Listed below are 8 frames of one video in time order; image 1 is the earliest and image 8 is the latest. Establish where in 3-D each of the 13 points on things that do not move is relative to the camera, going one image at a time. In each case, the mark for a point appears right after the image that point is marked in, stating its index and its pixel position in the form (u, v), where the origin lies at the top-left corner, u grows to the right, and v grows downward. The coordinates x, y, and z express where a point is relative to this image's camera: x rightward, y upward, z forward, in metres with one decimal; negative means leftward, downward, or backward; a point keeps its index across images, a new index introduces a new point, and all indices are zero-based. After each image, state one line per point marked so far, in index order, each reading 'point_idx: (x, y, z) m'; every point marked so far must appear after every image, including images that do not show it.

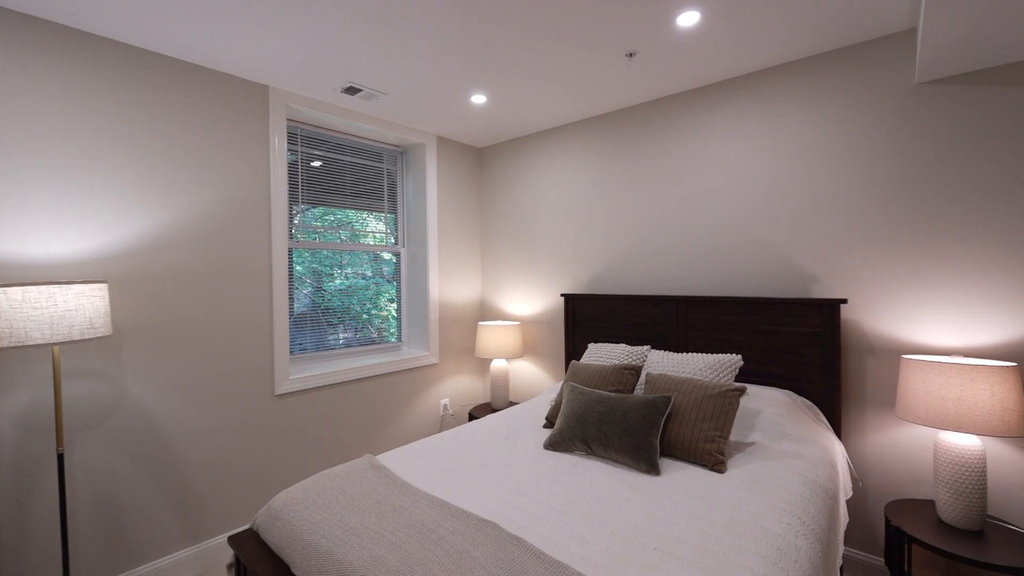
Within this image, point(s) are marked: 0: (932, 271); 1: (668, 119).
0: (+1.9, +0.1, +2.0) m
1: (+1.0, +1.1, +2.8) m
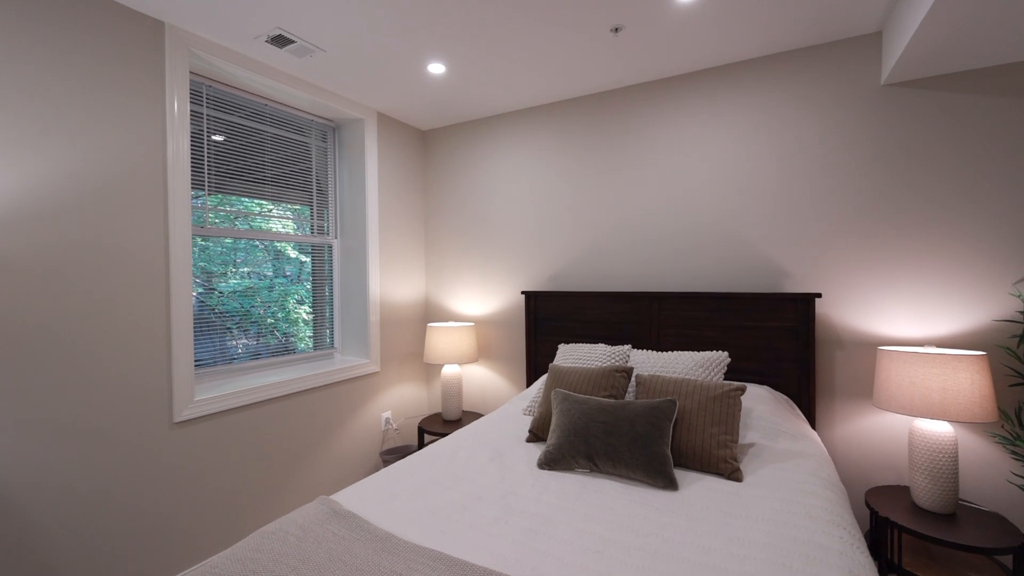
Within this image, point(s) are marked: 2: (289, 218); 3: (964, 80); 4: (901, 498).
0: (+1.8, +0.1, +2.1) m
1: (+0.8, +1.1, +2.7) m
2: (-1.5, +0.4, +2.7) m
3: (+2.0, +0.9, +1.9) m
4: (+1.7, -0.9, +1.9) m
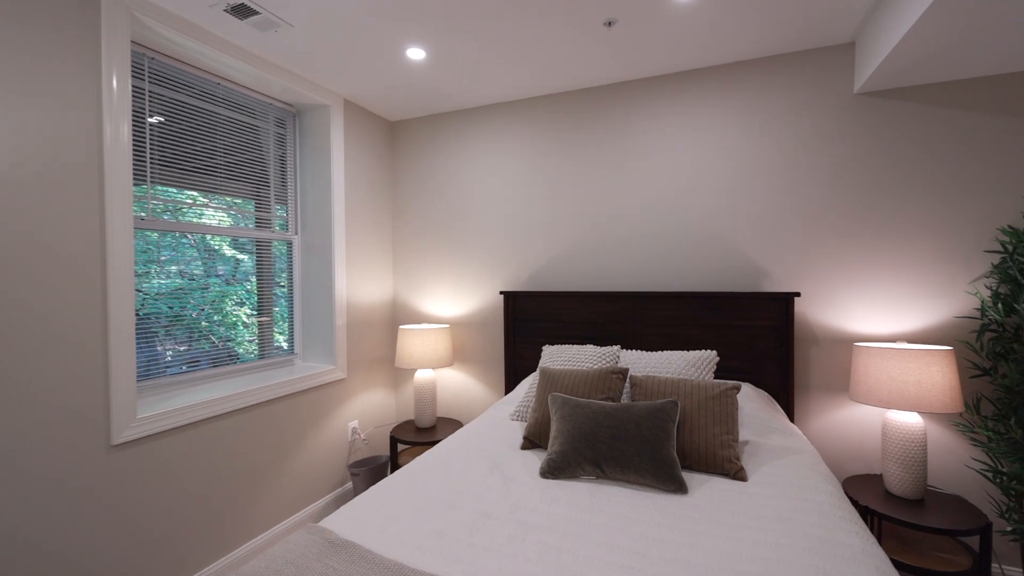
0: (+1.8, +0.1, +2.2) m
1: (+0.6, +1.1, +2.7) m
2: (-1.6, +0.4, +2.5) m
3: (+2.0, +0.9, +2.1) m
4: (+1.7, -0.9, +2.0) m
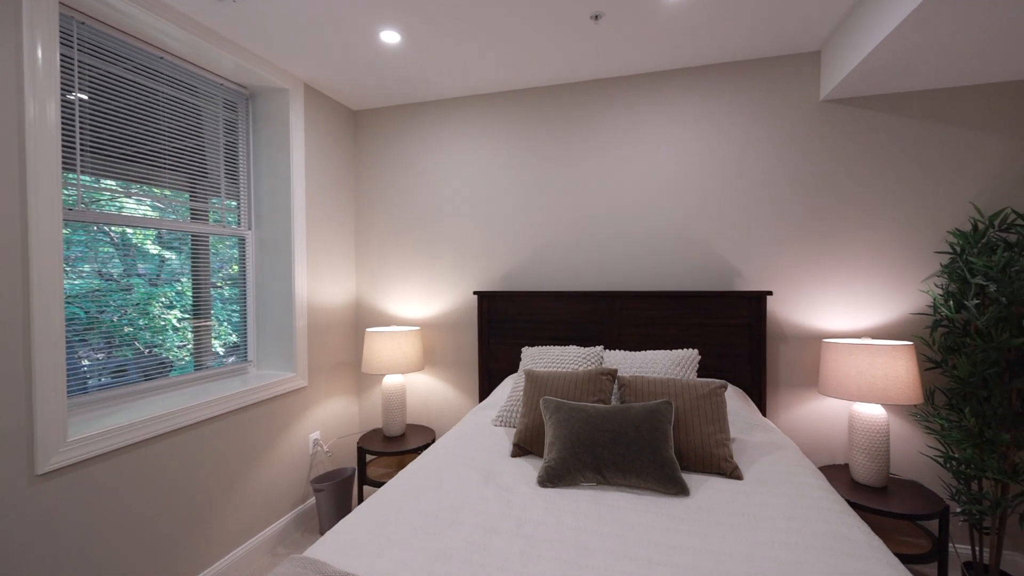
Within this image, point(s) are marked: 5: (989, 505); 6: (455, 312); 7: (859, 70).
0: (+1.7, +0.1, +2.3) m
1: (+0.5, +1.1, +2.7) m
2: (-1.7, +0.4, +2.2) m
3: (+1.9, +0.9, +2.2) m
4: (+1.6, -0.9, +2.1) m
5: (+2.0, -0.9, +1.9) m
6: (-0.4, -0.2, +2.9) m
7: (+1.6, +1.0, +2.0) m
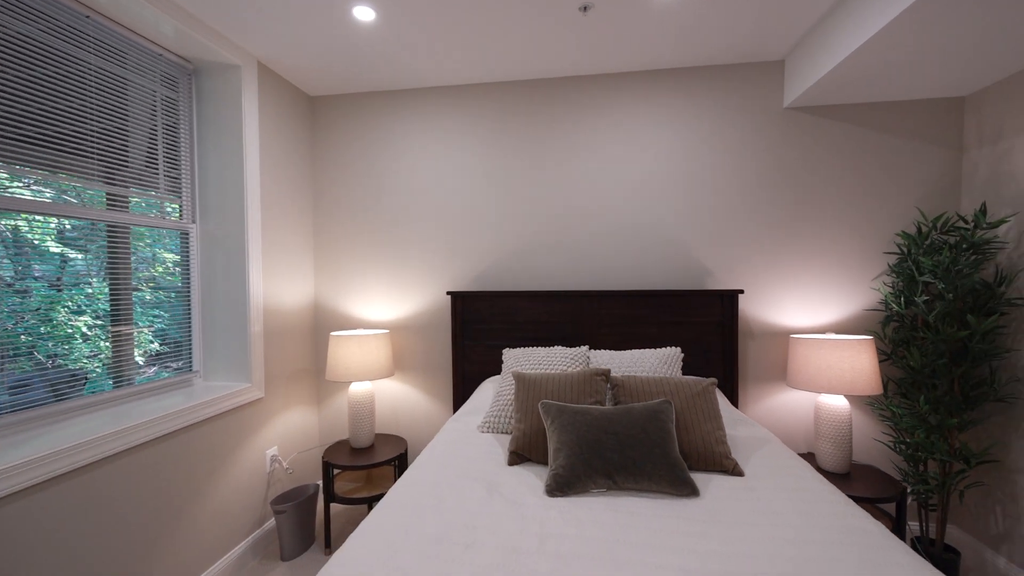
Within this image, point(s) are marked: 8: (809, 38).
0: (+1.6, +0.1, +2.4) m
1: (+0.3, +1.1, +2.7) m
2: (-1.8, +0.4, +1.9) m
3: (+1.8, +1.0, +2.4) m
4: (+1.5, -0.9, +2.2) m
5: (+2.0, -0.9, +2.0) m
6: (-0.6, -0.2, +2.8) m
7: (+1.5, +1.0, +2.1) m
8: (+1.5, +1.2, +2.2) m
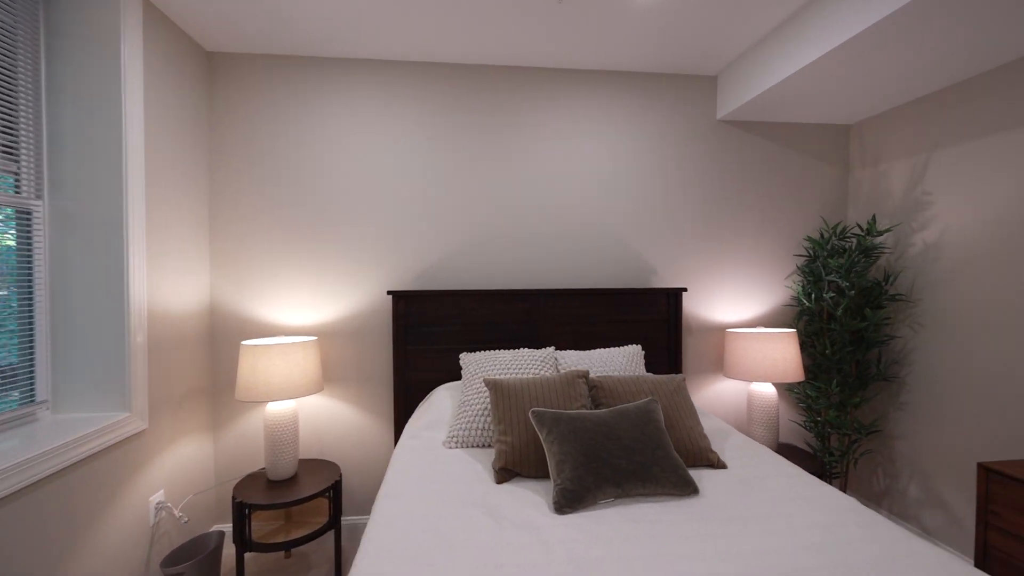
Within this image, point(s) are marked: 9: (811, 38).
0: (+1.3, +0.1, +2.6) m
1: (0.0, +1.2, +2.6) m
2: (-1.8, +0.4, +1.3) m
3: (+1.5, +1.0, +2.6) m
4: (+1.3, -0.9, +2.4) m
5: (+1.8, -0.9, +2.4) m
6: (-0.9, -0.2, +2.4) m
7: (+1.3, +1.0, +2.3) m
8: (+1.3, +1.3, +2.4) m
9: (+1.3, +1.1, +1.9) m
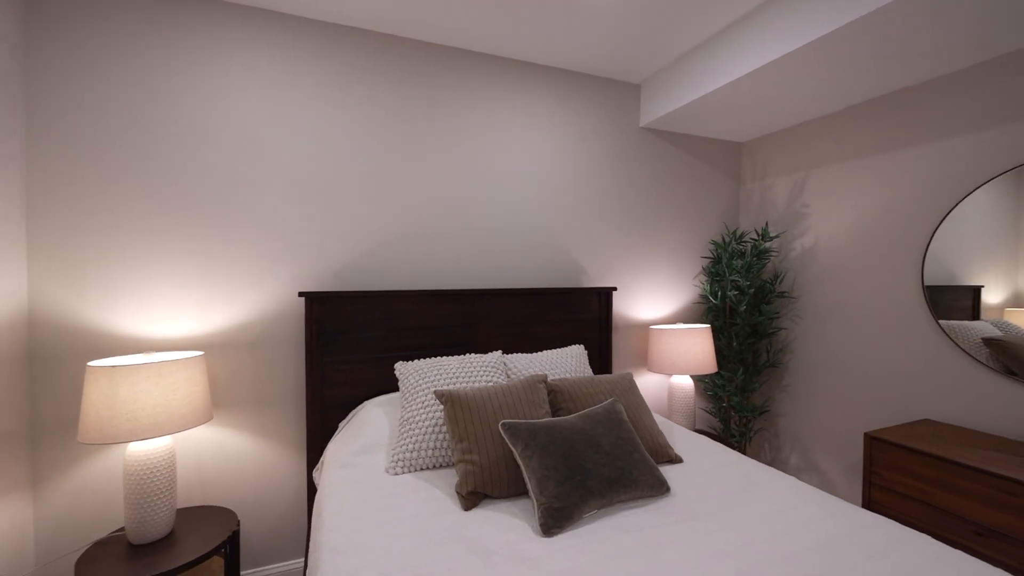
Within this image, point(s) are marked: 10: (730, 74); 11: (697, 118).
0: (+0.8, +0.1, +2.8) m
1: (-0.4, +1.2, +2.4) m
2: (-1.8, +0.4, +0.6) m
3: (+1.0, +1.0, +2.8) m
4: (+0.9, -0.9, +2.5) m
5: (+1.4, -0.9, +2.6) m
6: (-1.2, -0.2, +2.0) m
7: (+0.9, +1.0, +2.4) m
8: (+0.9, +1.3, +2.5) m
9: (+1.1, +1.1, +2.1) m
10: (+1.0, +1.0, +2.1) m
11: (+1.1, +1.0, +2.6) m
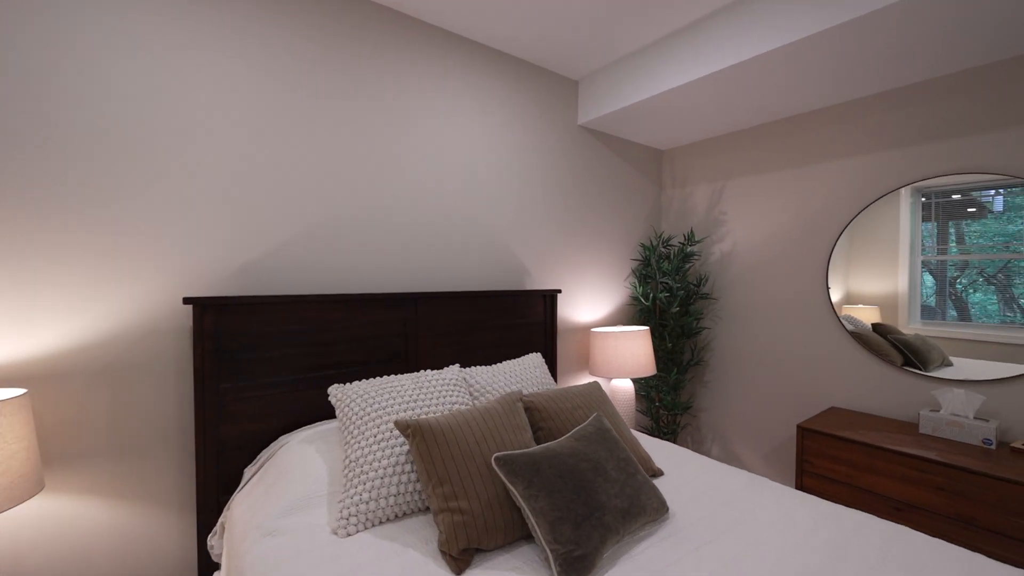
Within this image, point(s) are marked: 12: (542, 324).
0: (+0.4, +0.1, +2.7) m
1: (-0.6, +1.1, +2.0) m
2: (-1.5, +0.4, -0.1) m
3: (+0.6, +1.0, +2.8) m
4: (+0.6, -0.9, +2.5) m
5: (+1.0, -0.9, +2.7) m
6: (-1.3, -0.2, +1.4) m
7: (+0.6, +1.0, +2.4) m
8: (+0.5, +1.2, +2.4) m
9: (+0.8, +1.1, +2.1) m
10: (+0.8, +1.0, +2.1) m
11: (+0.7, +1.0, +2.6) m
12: (+0.2, -0.2, +2.4) m
